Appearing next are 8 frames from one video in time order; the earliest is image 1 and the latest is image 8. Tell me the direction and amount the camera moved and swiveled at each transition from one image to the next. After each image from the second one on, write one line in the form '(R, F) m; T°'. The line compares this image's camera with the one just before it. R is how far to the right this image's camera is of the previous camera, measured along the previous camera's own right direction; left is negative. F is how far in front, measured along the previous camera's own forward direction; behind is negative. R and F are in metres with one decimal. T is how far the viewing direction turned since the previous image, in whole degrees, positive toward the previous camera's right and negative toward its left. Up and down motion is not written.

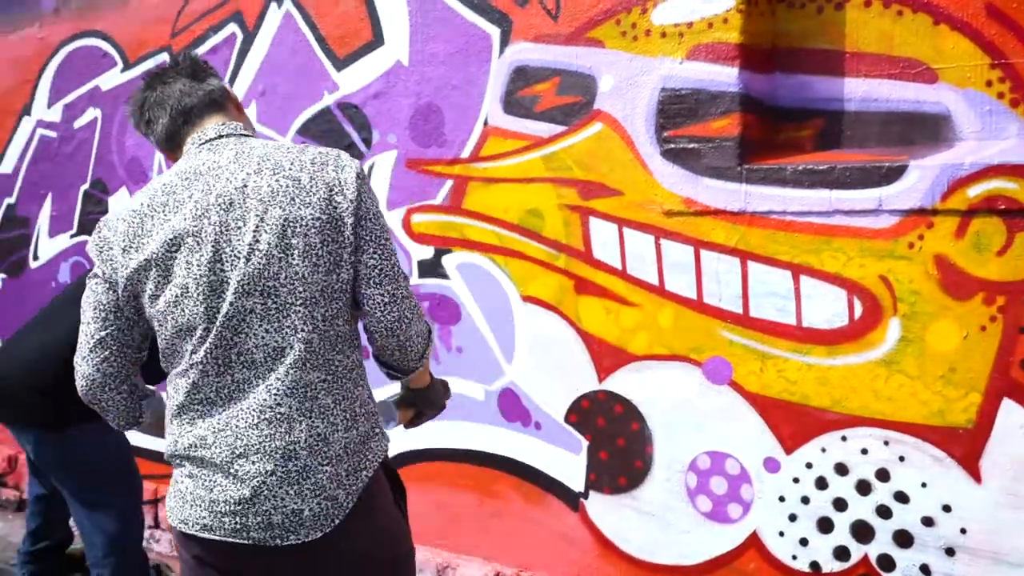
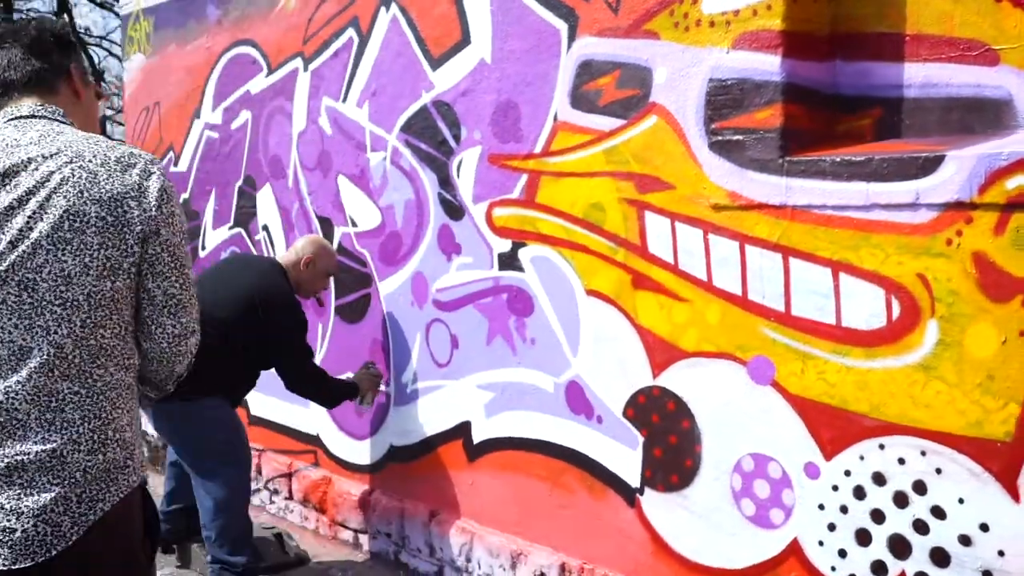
(+0.6, 0.0) m; -13°
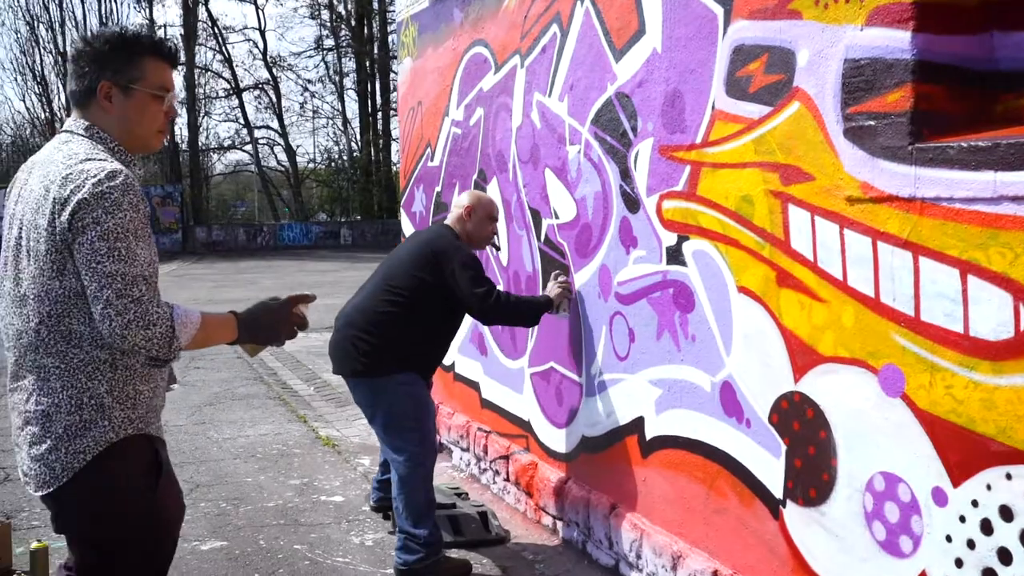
(+0.6, +0.1) m; -19°
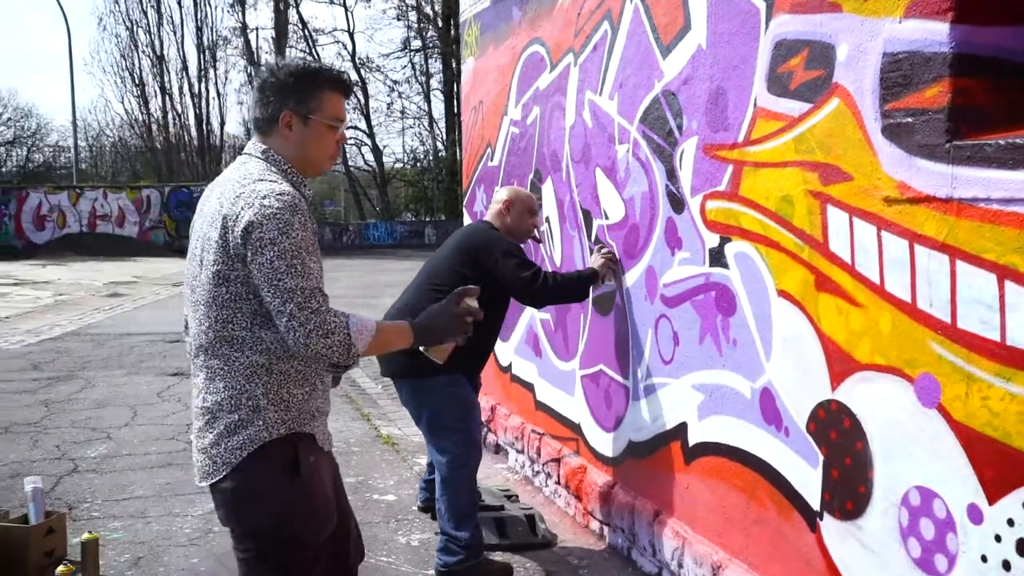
(+0.2, 0.0) m; -5°
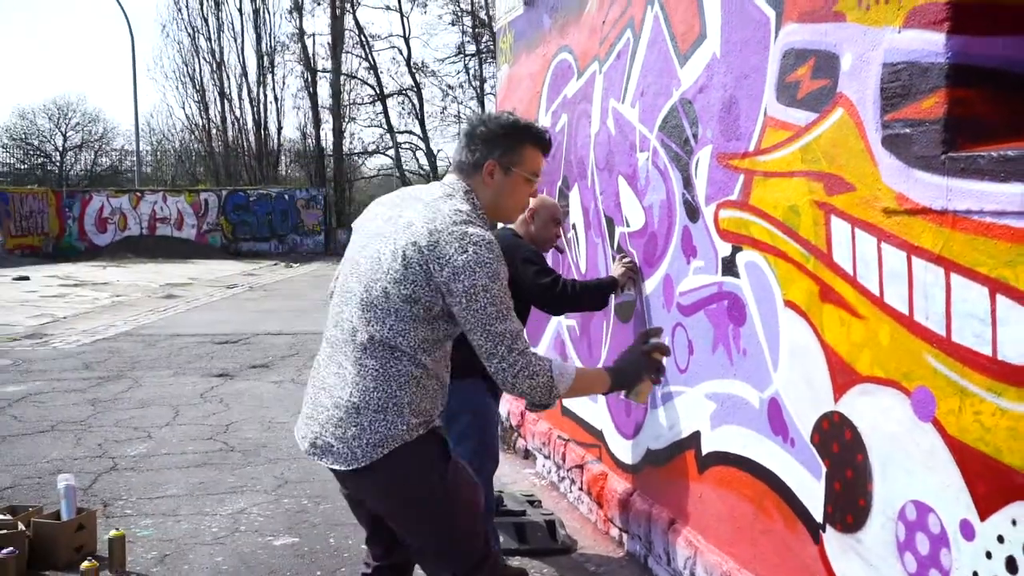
(+0.1, 0.0) m; -3°
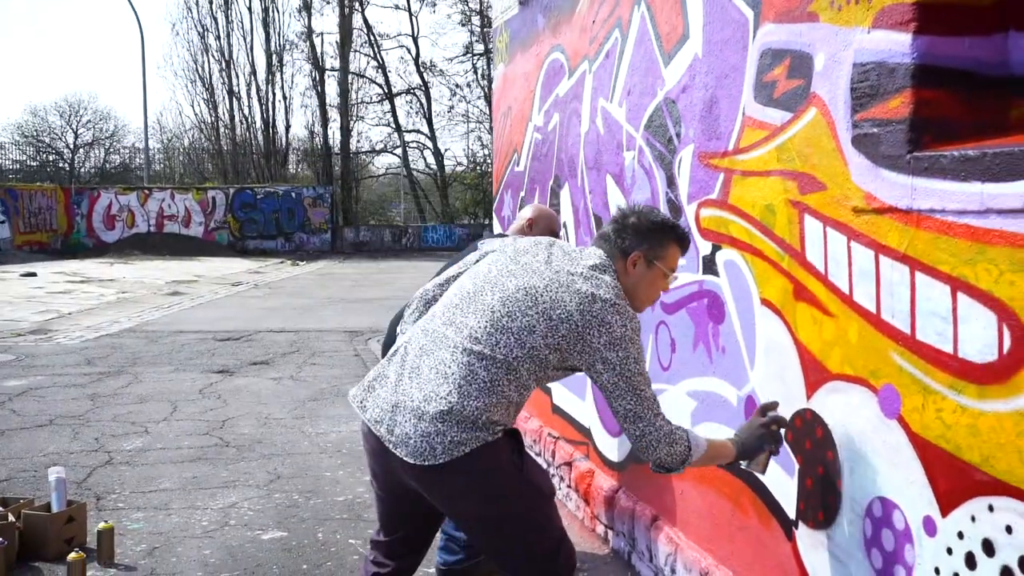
(+0.1, 0.0) m; -1°
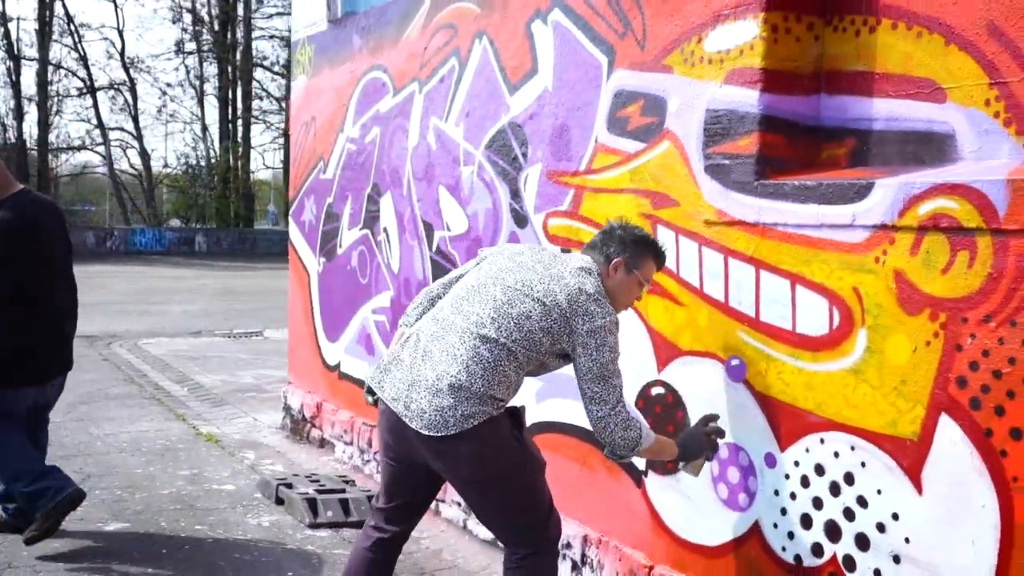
(-0.7, -0.4) m; +17°
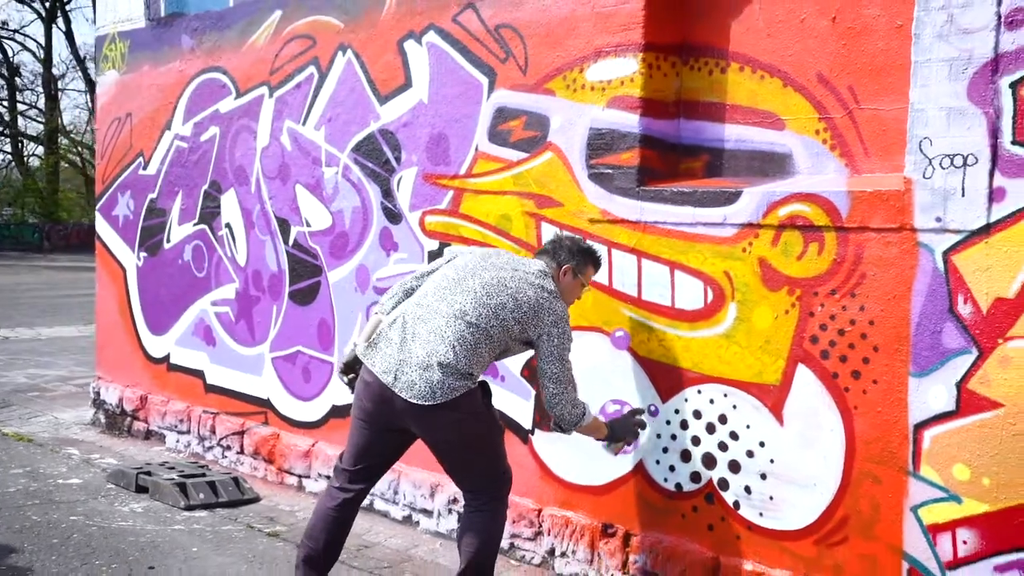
(-0.8, -0.5) m; +16°
